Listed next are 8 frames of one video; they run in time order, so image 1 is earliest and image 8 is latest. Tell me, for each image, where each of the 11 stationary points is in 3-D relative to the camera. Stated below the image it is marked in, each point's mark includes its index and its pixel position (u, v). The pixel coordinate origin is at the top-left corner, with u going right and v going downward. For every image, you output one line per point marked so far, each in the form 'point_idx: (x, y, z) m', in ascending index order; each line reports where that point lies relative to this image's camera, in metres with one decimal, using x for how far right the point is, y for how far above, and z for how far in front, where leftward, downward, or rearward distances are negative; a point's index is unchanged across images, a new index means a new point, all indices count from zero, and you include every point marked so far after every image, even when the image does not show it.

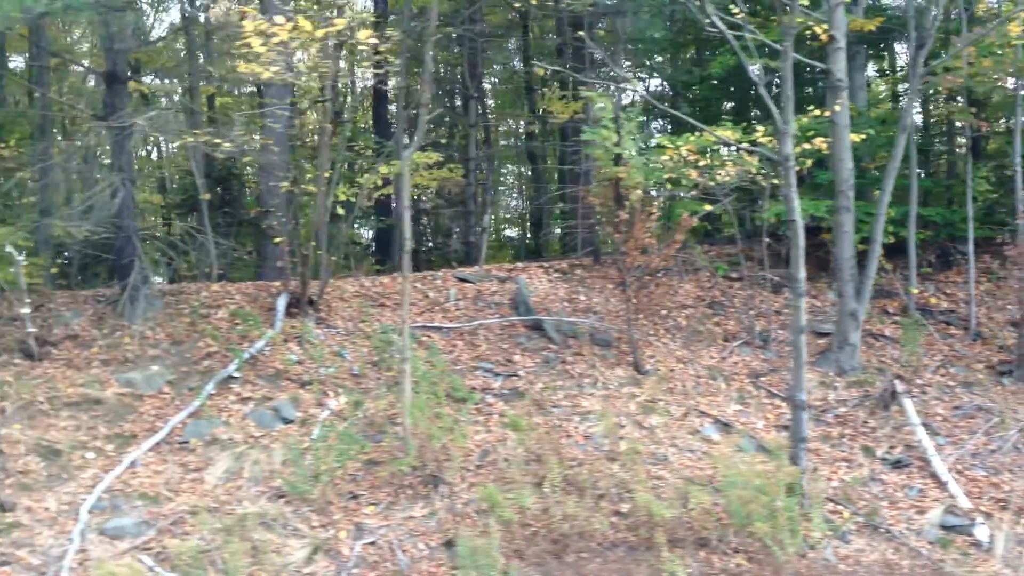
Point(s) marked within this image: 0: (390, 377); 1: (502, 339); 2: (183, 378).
0: (-0.9, -0.7, +10.3) m
1: (-0.1, -0.4, +11.1) m
2: (-2.5, -0.7, +10.3) m
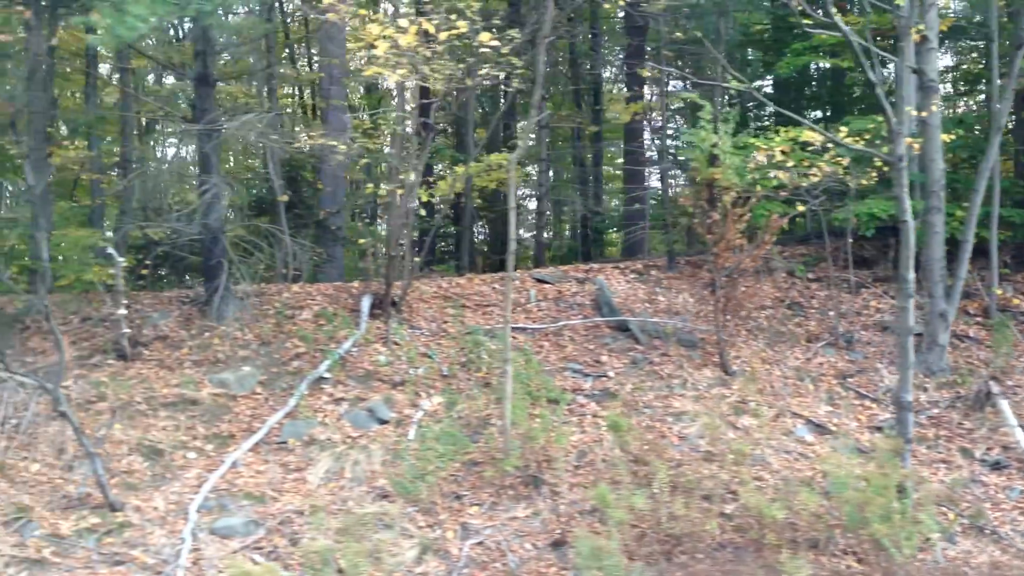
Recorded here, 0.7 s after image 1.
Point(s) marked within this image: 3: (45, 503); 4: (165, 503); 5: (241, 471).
0: (-0.2, -0.7, +10.4) m
1: (+0.6, -0.4, +11.1) m
2: (-1.8, -0.7, +10.4) m
3: (-2.8, -1.3, +8.3) m
4: (-2.2, -1.3, +8.4) m
5: (-1.8, -1.2, +8.9) m
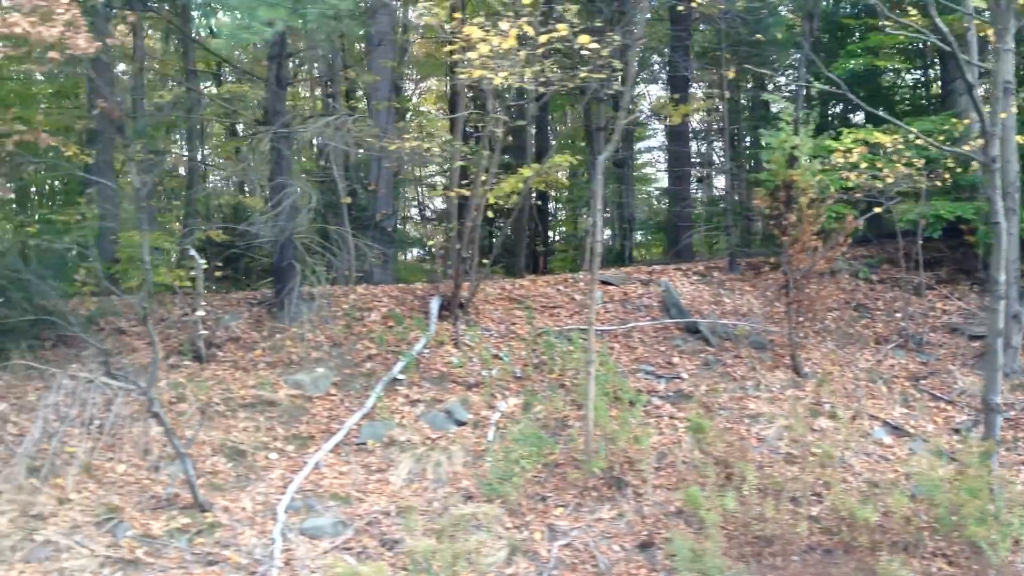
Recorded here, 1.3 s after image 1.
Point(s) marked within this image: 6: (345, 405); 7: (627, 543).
0: (+0.3, -0.7, +10.4) m
1: (+1.2, -0.4, +11.1) m
2: (-1.3, -0.7, +10.4) m
3: (-2.3, -1.3, +8.3) m
4: (-1.6, -1.4, +8.5) m
5: (-1.2, -1.2, +9.0) m
6: (-1.2, -0.9, +10.0) m
7: (+0.7, -1.5, +8.1) m
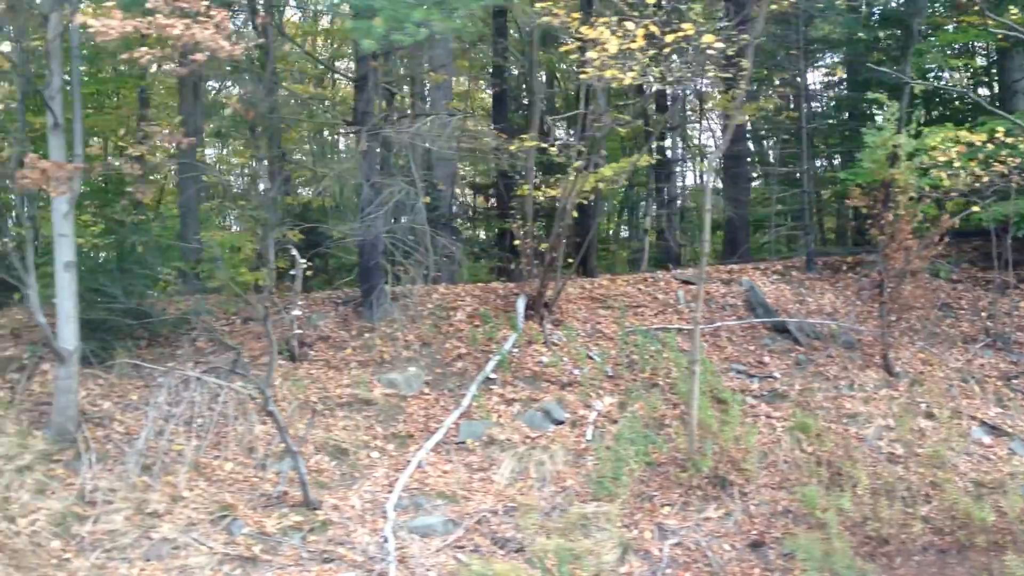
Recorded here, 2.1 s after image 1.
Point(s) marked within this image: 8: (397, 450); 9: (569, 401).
0: (+1.0, -0.7, +10.4) m
1: (+1.9, -0.4, +11.1) m
2: (-0.5, -0.7, +10.5) m
3: (-1.6, -1.3, +8.4) m
4: (-0.9, -1.4, +8.5) m
5: (-0.6, -1.2, +9.0) m
6: (-0.5, -0.9, +10.1) m
7: (+1.4, -1.5, +8.1) m
8: (-0.8, -1.1, +9.3) m
9: (+0.4, -0.8, +10.0) m
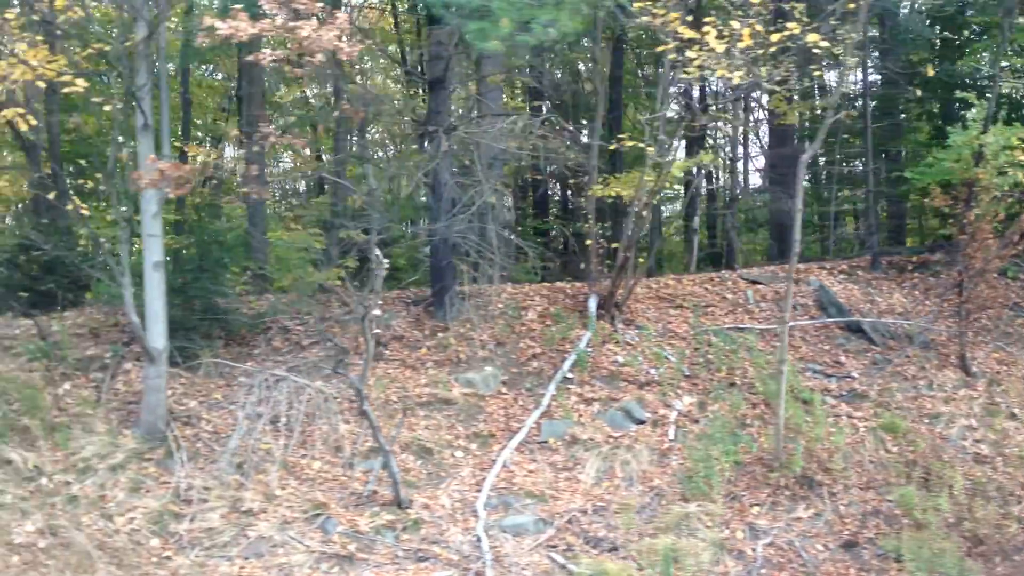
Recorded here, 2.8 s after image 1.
0: (+1.6, -0.7, +10.4) m
1: (+2.5, -0.4, +11.1) m
2: (+0.1, -0.7, +10.5) m
3: (-1.1, -1.3, +8.4) m
4: (-0.4, -1.3, +8.5) m
5: (0.0, -1.2, +9.0) m
6: (+0.1, -0.9, +10.1) m
7: (+1.9, -1.5, +8.1) m
8: (-0.2, -1.1, +9.4) m
9: (+1.0, -0.8, +10.0) m
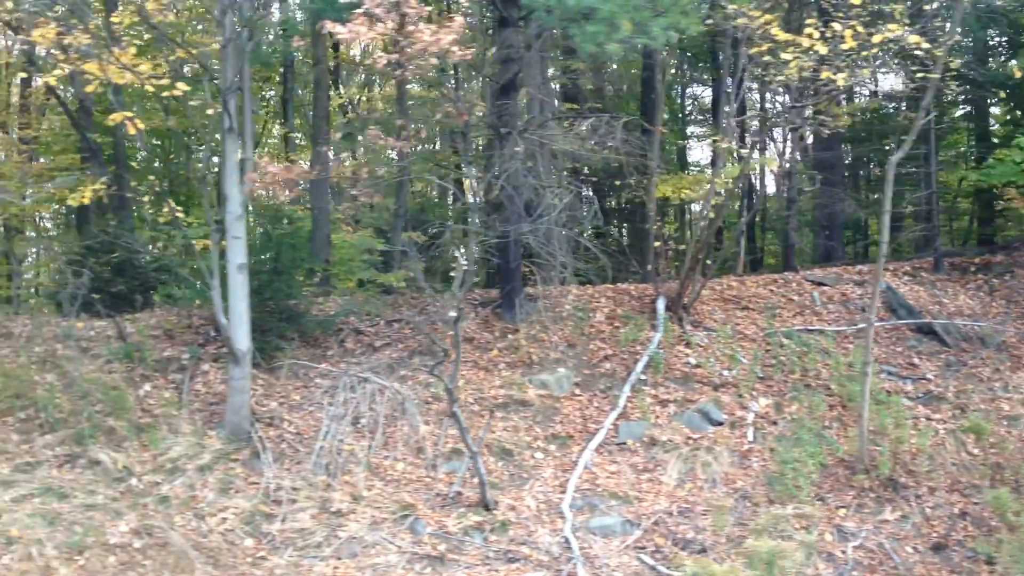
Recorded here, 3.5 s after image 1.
0: (+2.2, -0.7, +10.4) m
1: (+3.1, -0.4, +11.1) m
2: (+0.6, -0.7, +10.5) m
3: (-0.5, -1.3, +8.5) m
4: (+0.2, -1.4, +8.6) m
5: (+0.6, -1.2, +9.0) m
6: (+0.6, -0.9, +10.1) m
7: (+2.4, -1.5, +8.1) m
8: (+0.3, -1.1, +9.4) m
9: (+1.6, -0.8, +10.0) m
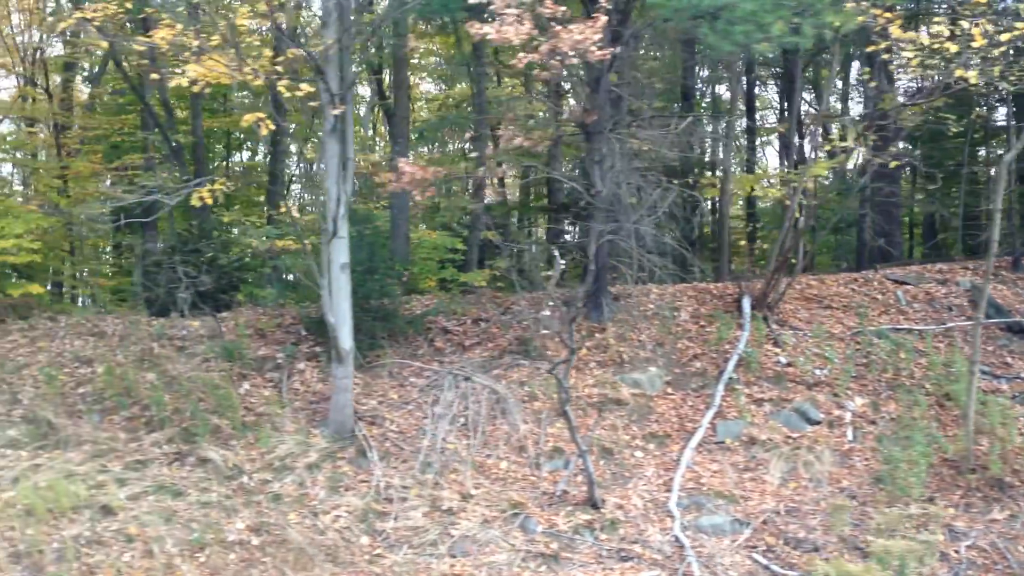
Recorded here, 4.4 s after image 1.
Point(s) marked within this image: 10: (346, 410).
0: (+2.9, -0.7, +10.3) m
1: (+3.8, -0.4, +11.0) m
2: (+1.3, -0.7, +10.5) m
3: (+0.1, -1.3, +8.5) m
4: (+0.8, -1.4, +8.6) m
5: (+1.2, -1.2, +9.0) m
6: (+1.3, -0.9, +10.1) m
7: (+3.1, -1.5, +8.1) m
8: (+1.0, -1.1, +9.4) m
9: (+2.3, -0.8, +10.0) m
10: (-1.1, -0.8, +9.0) m
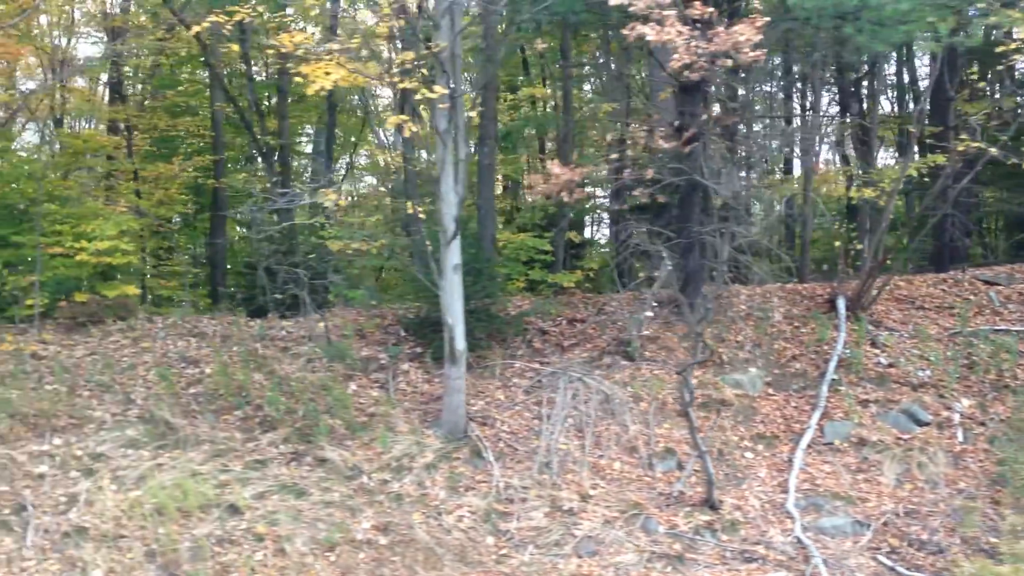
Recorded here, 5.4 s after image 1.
0: (+3.7, -0.7, +10.3) m
1: (+4.6, -0.4, +11.0) m
2: (+2.1, -0.7, +10.5) m
3: (+0.9, -1.3, +8.5) m
4: (+1.6, -1.4, +8.6) m
5: (+2.0, -1.2, +9.0) m
6: (+2.1, -0.9, +10.1) m
7: (+3.8, -1.5, +8.0) m
8: (+1.8, -1.1, +9.4) m
9: (+3.0, -0.8, +9.9) m
10: (-0.4, -0.8, +9.0) m
